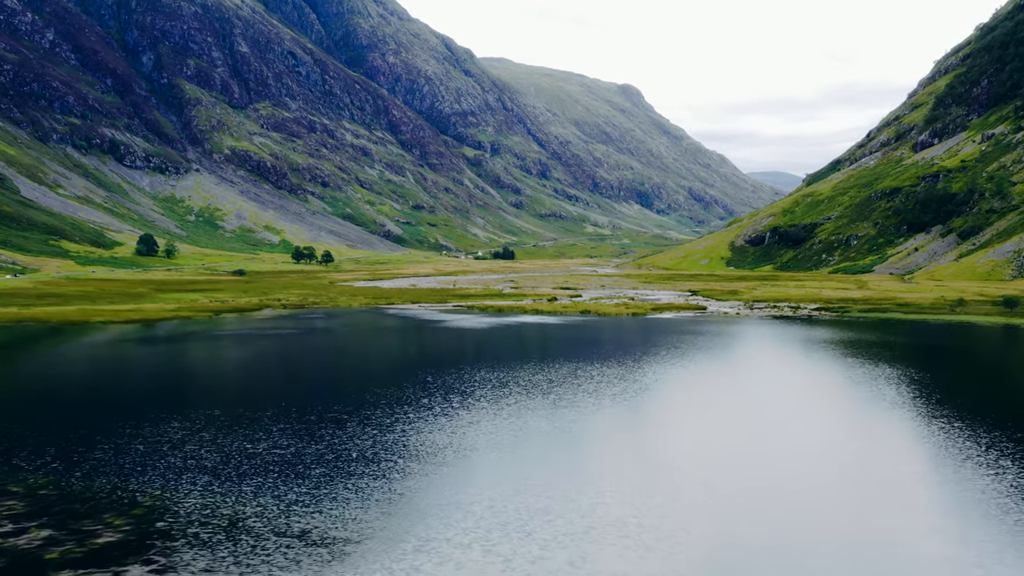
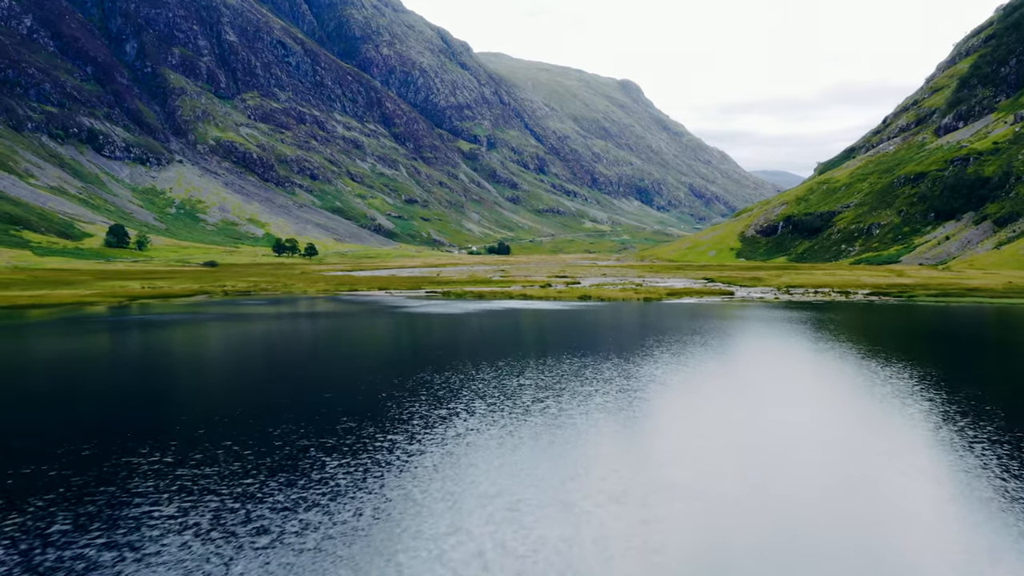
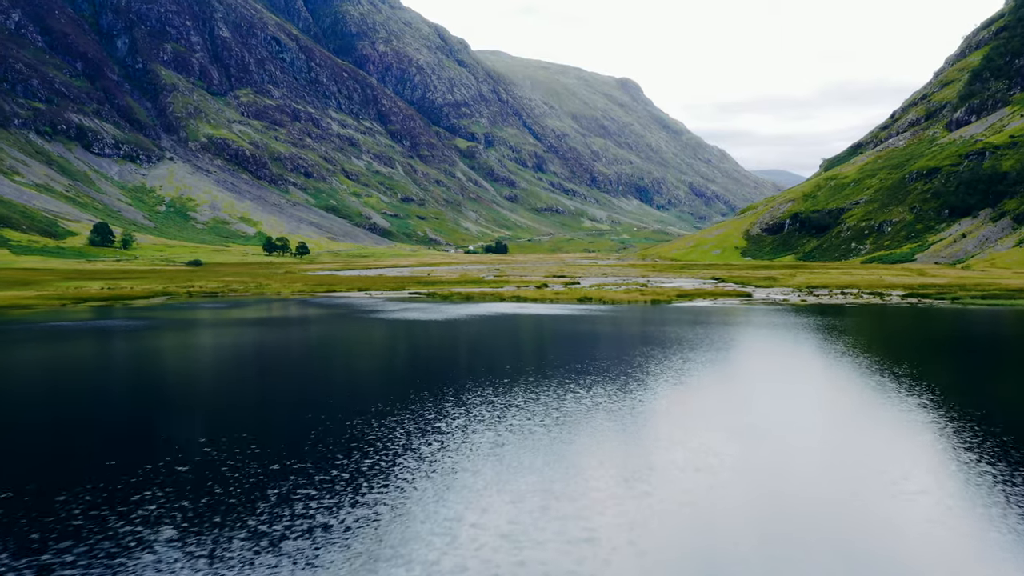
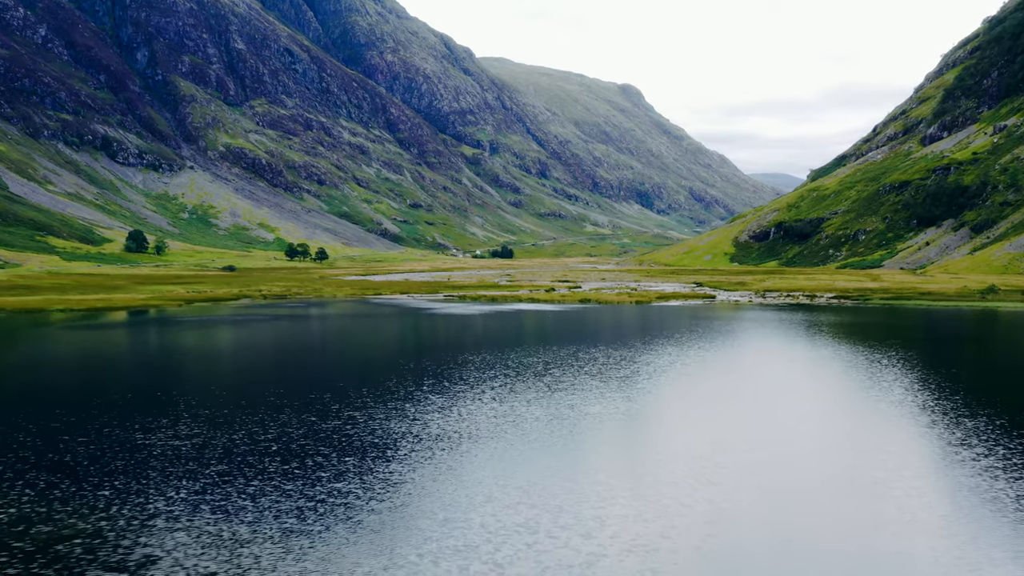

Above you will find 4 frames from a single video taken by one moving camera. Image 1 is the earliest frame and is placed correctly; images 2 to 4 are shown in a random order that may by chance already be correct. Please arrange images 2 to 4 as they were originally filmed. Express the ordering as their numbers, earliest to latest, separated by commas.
4, 2, 3
